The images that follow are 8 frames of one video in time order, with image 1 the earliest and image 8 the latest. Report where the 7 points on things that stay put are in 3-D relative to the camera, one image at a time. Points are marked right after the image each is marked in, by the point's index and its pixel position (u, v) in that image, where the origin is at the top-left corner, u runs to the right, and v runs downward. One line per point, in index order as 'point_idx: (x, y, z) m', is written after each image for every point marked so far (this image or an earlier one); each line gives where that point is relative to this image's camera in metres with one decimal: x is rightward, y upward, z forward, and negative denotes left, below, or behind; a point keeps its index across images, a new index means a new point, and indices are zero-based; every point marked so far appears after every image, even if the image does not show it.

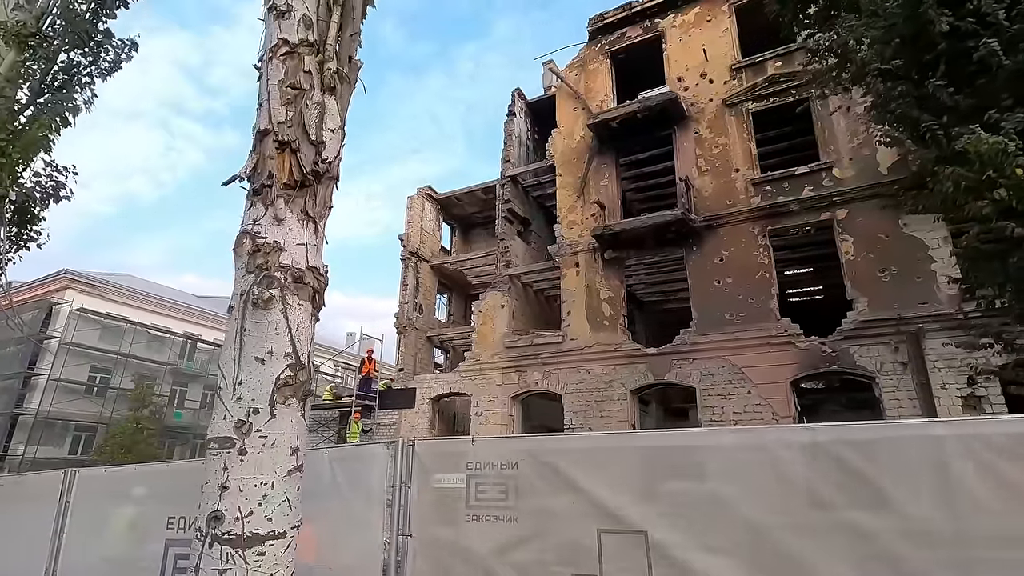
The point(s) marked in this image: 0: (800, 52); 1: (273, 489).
0: (+5.8, +4.8, +10.7) m
1: (-1.0, -0.8, +2.2) m
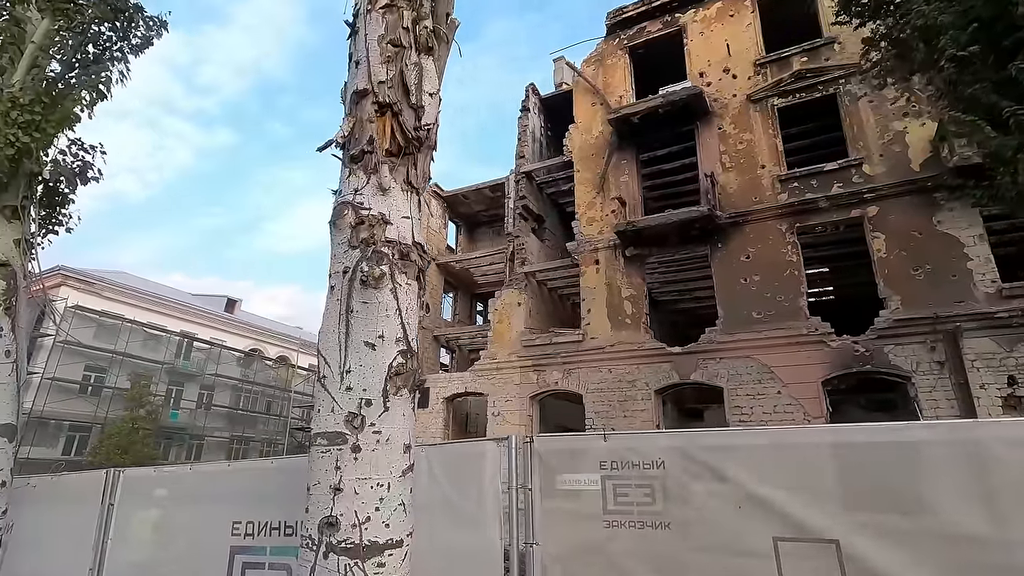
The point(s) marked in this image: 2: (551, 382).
0: (+6.2, +4.8, +10.6) m
1: (-0.4, -0.7, +1.9) m
2: (+0.8, -2.0, +11.1) m
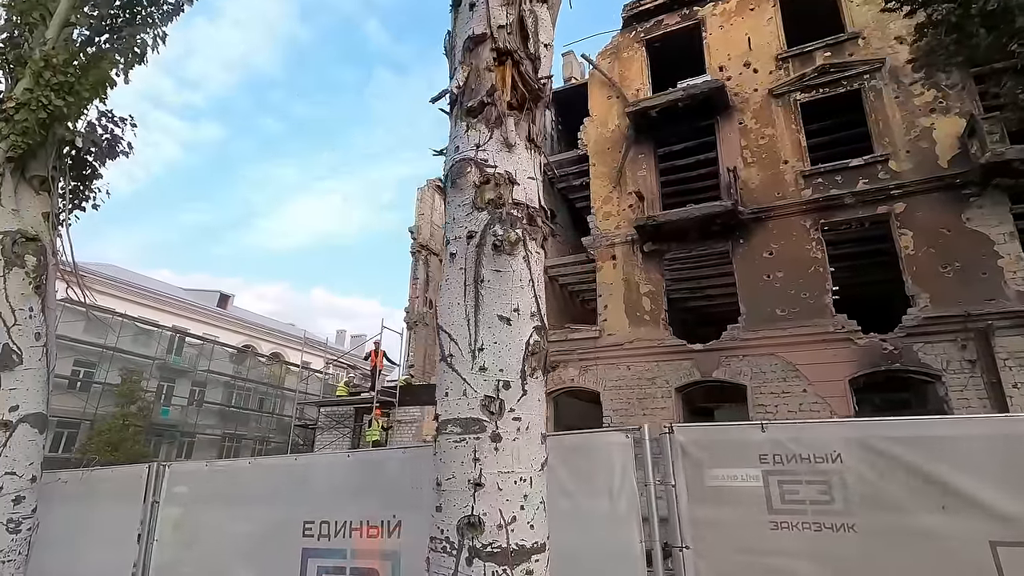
0: (+6.6, +4.8, +10.4) m
1: (+0.1, -0.6, +1.7) m
2: (+1.1, -1.9, +10.9) m
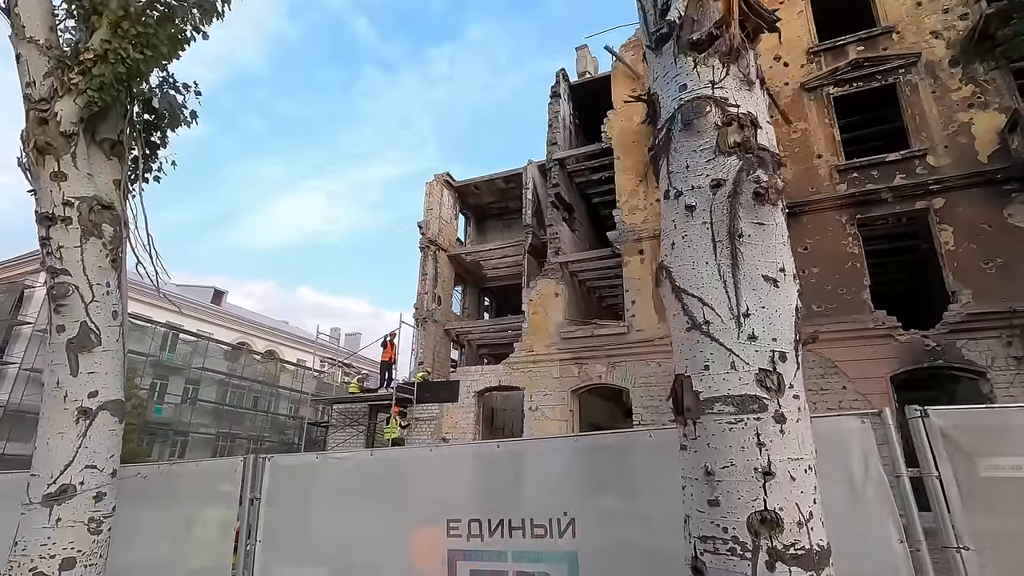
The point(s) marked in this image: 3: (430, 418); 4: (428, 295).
0: (+7.2, +4.9, +10.3) m
1: (+0.8, -0.5, +1.4) m
2: (+1.6, -1.8, +10.6) m
3: (-1.8, -2.9, +11.9) m
4: (-2.8, -0.2, +18.0) m
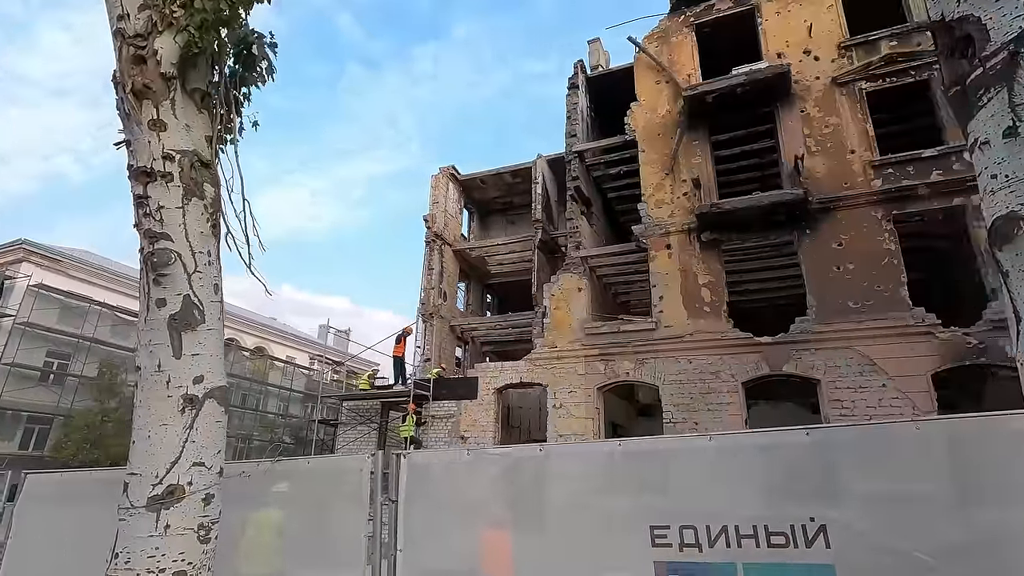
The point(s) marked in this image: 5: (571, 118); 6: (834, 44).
0: (+7.8, +4.9, +10.3) m
1: (+1.6, -0.4, +1.1) m
2: (+2.1, -1.6, +10.4) m
3: (-1.4, -2.8, +11.5) m
4: (-2.6, -0.1, +17.6) m
5: (+1.5, +4.4, +13.8) m
6: (+6.5, +4.9, +10.8) m
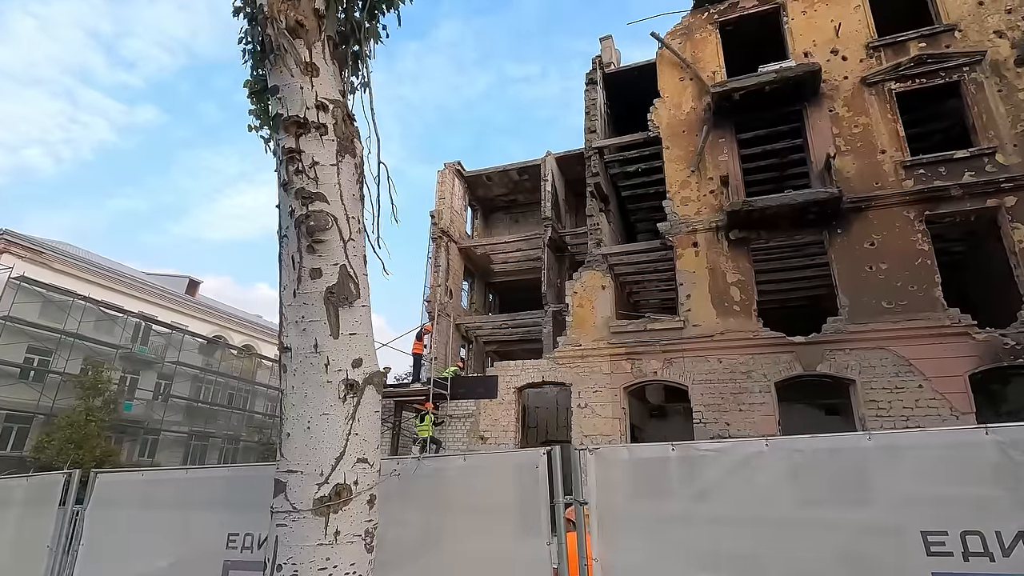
0: (+8.4, +4.9, +10.3) m
1: (+2.4, -0.3, +0.9) m
2: (+2.6, -1.6, +10.2) m
3: (-1.0, -2.7, +11.2) m
4: (-2.3, 0.0, +17.2) m
5: (+2.0, +4.4, +13.6) m
6: (+7.1, +4.9, +10.8) m
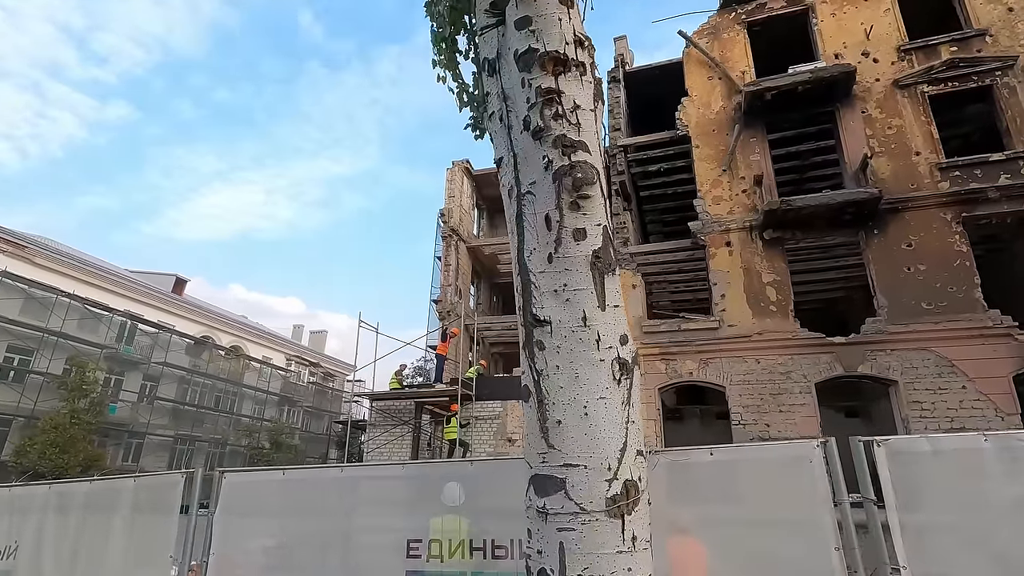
0: (+9.0, +4.8, +10.4) m
1: (+3.4, -0.2, +0.7) m
2: (+3.2, -1.6, +10.0) m
3: (-0.4, -2.6, +10.9) m
4: (-1.9, 0.0, +16.9) m
5: (+2.5, +4.4, +13.4) m
6: (+7.7, +4.9, +10.8) m
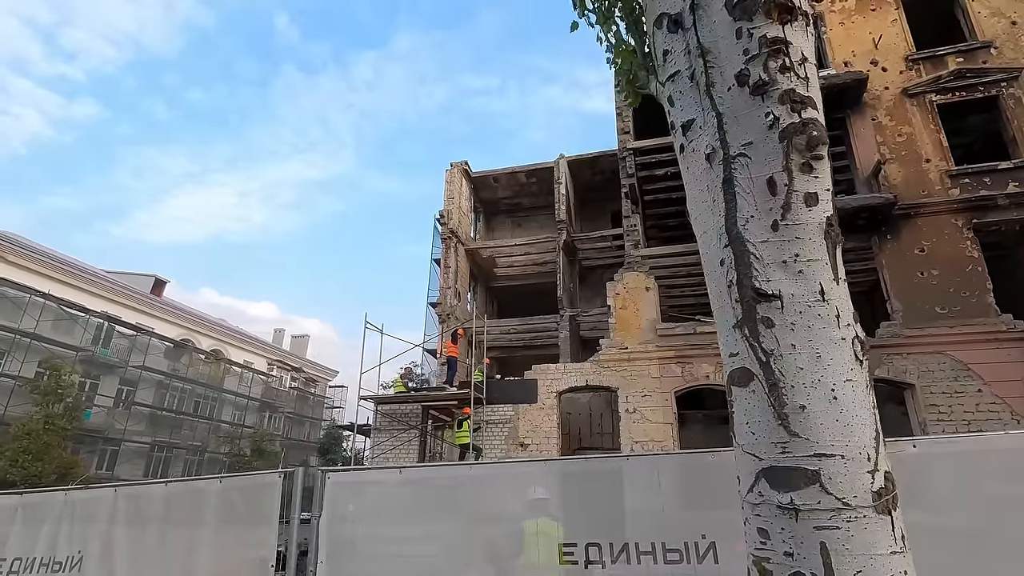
0: (+9.4, +4.7, +10.6) m
1: (+4.1, -0.2, +0.7) m
2: (+3.5, -1.6, +9.9) m
3: (-0.1, -2.6, +10.6) m
4: (-1.9, -0.1, +16.6) m
5: (+2.7, +4.4, +13.4) m
6: (+8.0, +4.8, +11.0) m
